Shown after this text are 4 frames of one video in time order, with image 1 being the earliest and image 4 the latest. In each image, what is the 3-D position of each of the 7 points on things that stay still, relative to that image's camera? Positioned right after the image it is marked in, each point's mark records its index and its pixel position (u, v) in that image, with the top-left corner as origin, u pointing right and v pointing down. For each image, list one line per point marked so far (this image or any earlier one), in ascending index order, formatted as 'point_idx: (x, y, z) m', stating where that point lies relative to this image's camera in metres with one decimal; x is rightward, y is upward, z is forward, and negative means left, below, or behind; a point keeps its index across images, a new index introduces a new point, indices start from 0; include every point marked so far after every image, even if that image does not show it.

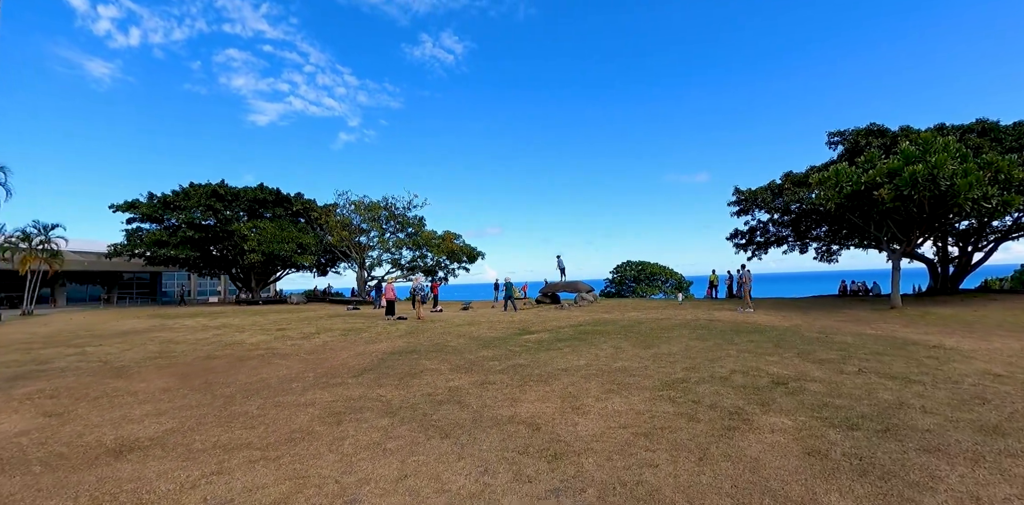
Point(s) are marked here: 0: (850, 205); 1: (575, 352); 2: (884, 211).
0: (+12.2, +1.7, +17.1) m
1: (+1.2, -1.8, +9.0) m
2: (+12.9, +1.4, +16.4) m
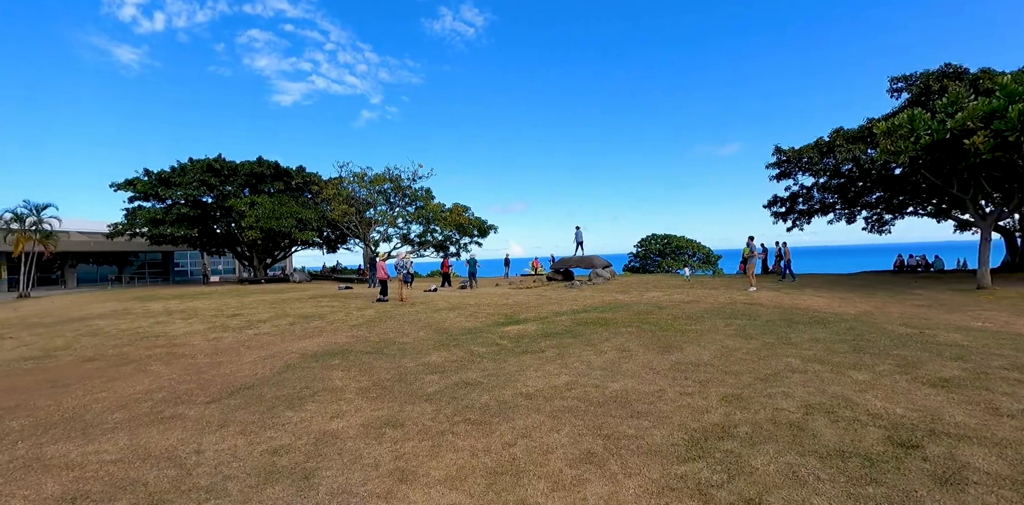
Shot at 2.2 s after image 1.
0: (+12.0, +2.7, +13.7) m
1: (+0.6, -1.3, +6.3) m
2: (+12.6, +2.4, +13.0) m
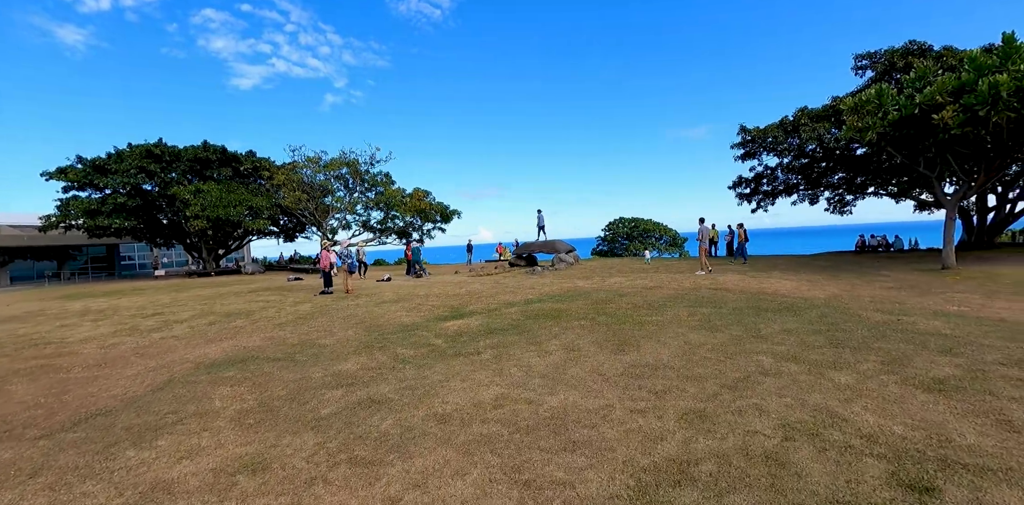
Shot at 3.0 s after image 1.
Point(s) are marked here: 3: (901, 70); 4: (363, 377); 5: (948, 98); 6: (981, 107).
0: (+10.7, +3.3, +13.2) m
1: (-0.2, -1.1, +5.3) m
2: (+11.3, +2.9, +12.6) m
3: (+13.1, +6.2, +16.1) m
4: (-1.6, -1.3, +5.0) m
5: (+10.8, +3.8, +11.8) m
6: (+10.8, +3.3, +11.0) m
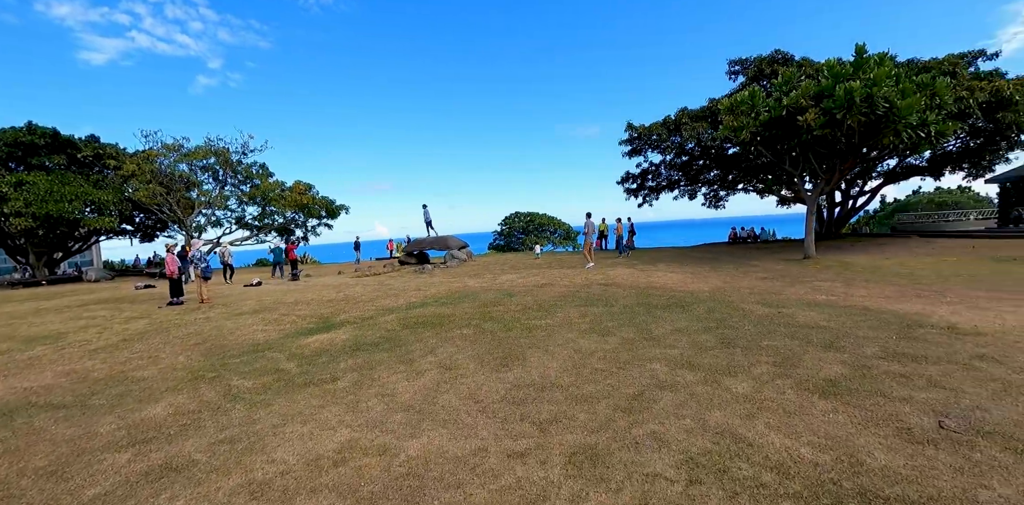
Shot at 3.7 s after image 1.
0: (+7.6, +3.5, +14.2) m
1: (-1.4, -1.1, +4.4) m
2: (+8.4, +3.2, +13.7) m
3: (+9.3, +6.5, +17.5) m
4: (-2.7, -1.4, +3.8) m
5: (+8.0, +4.1, +12.9) m
6: (+8.2, +3.6, +12.0) m
